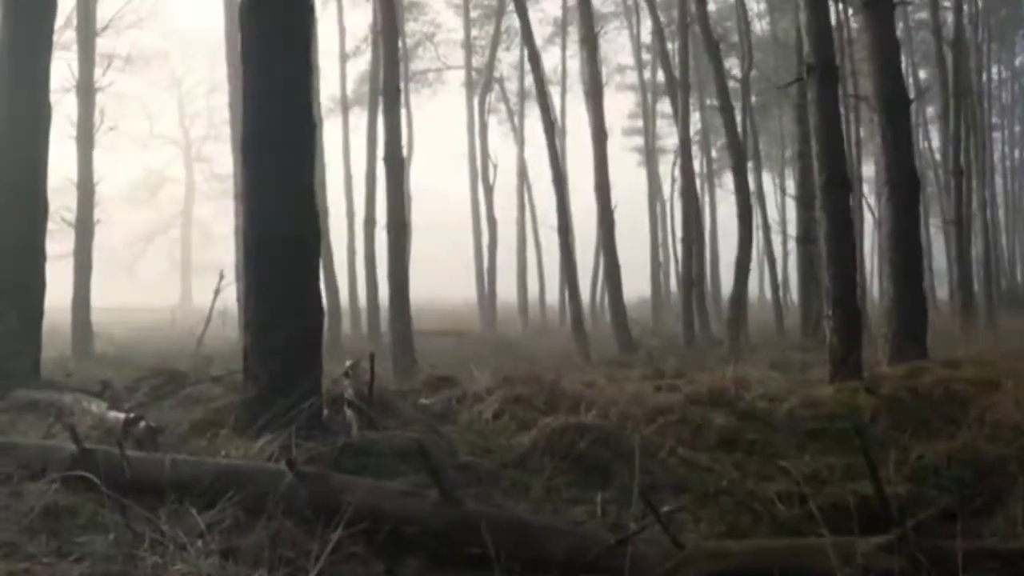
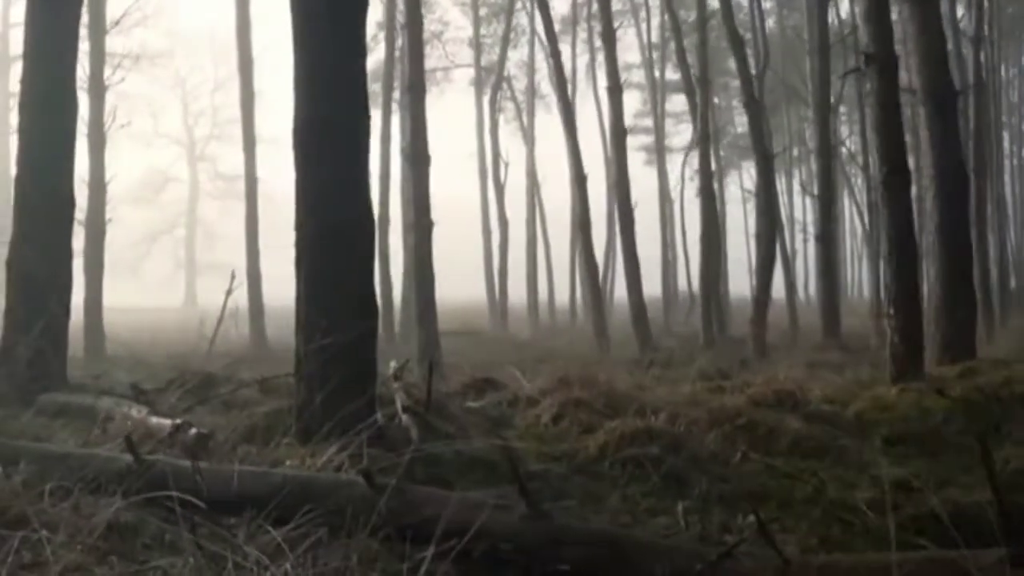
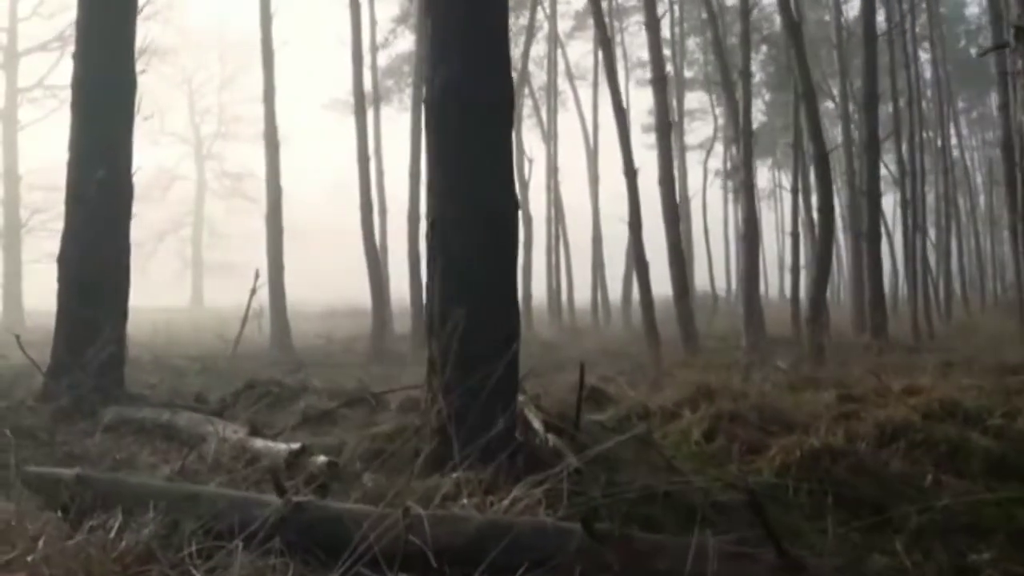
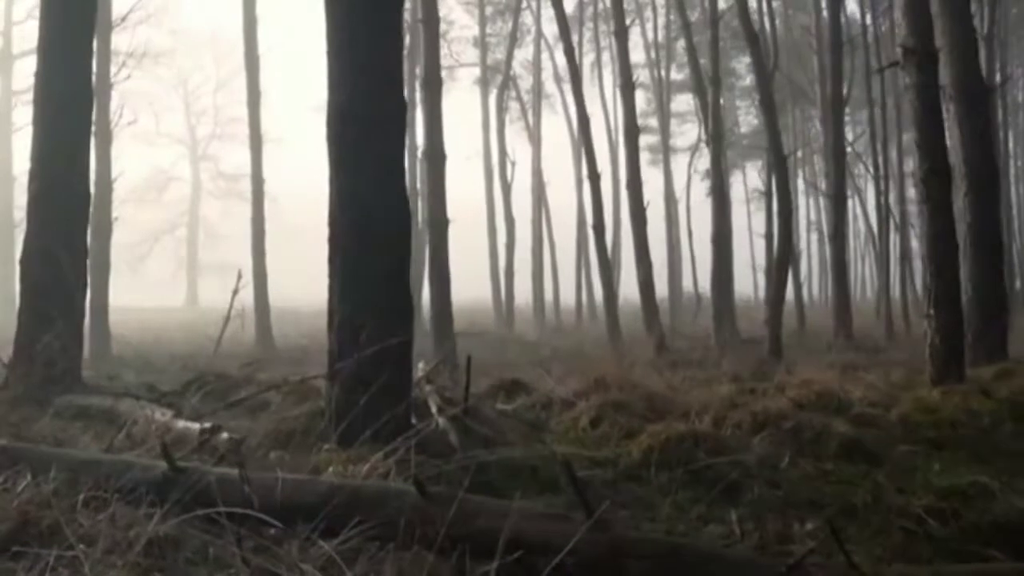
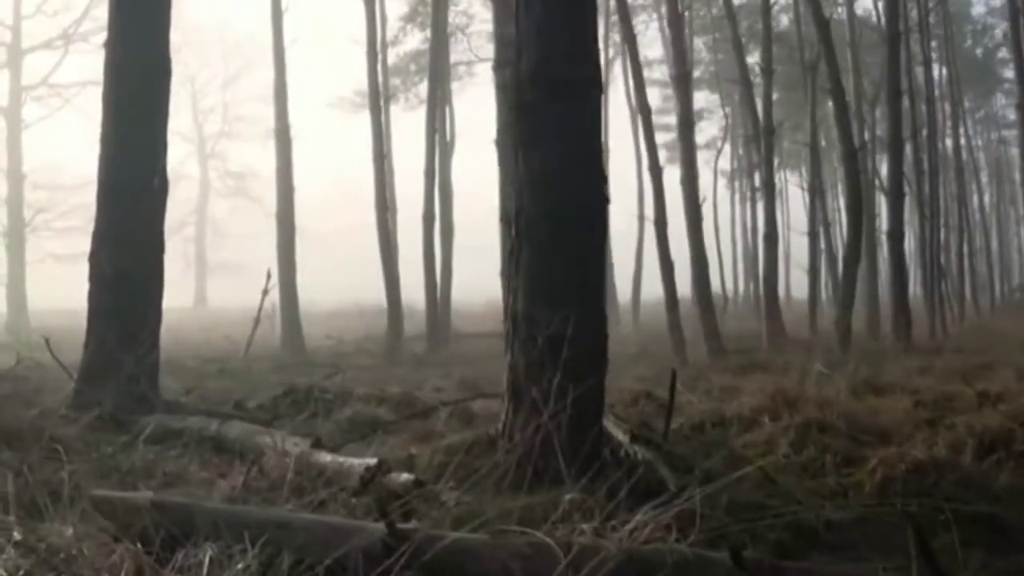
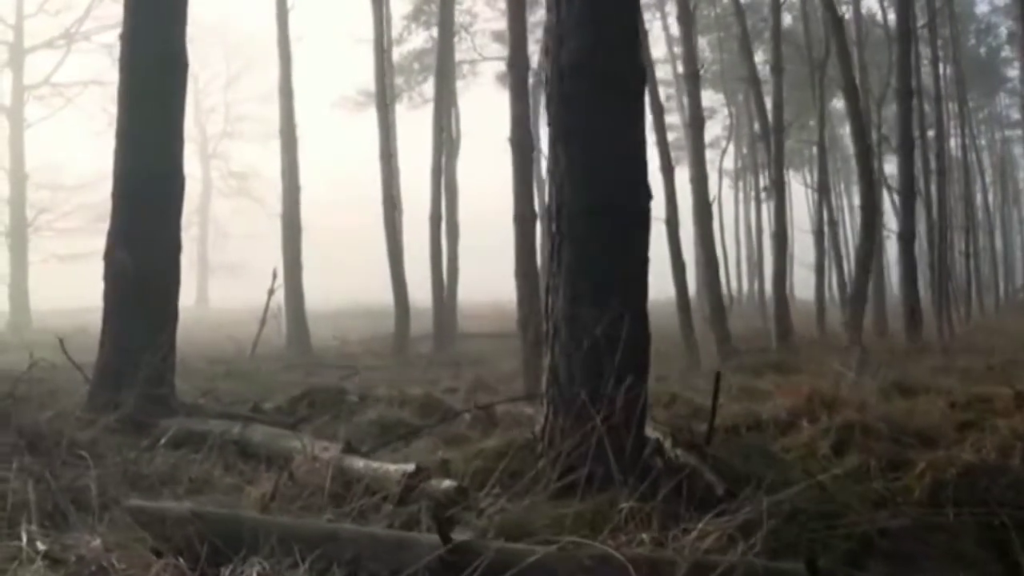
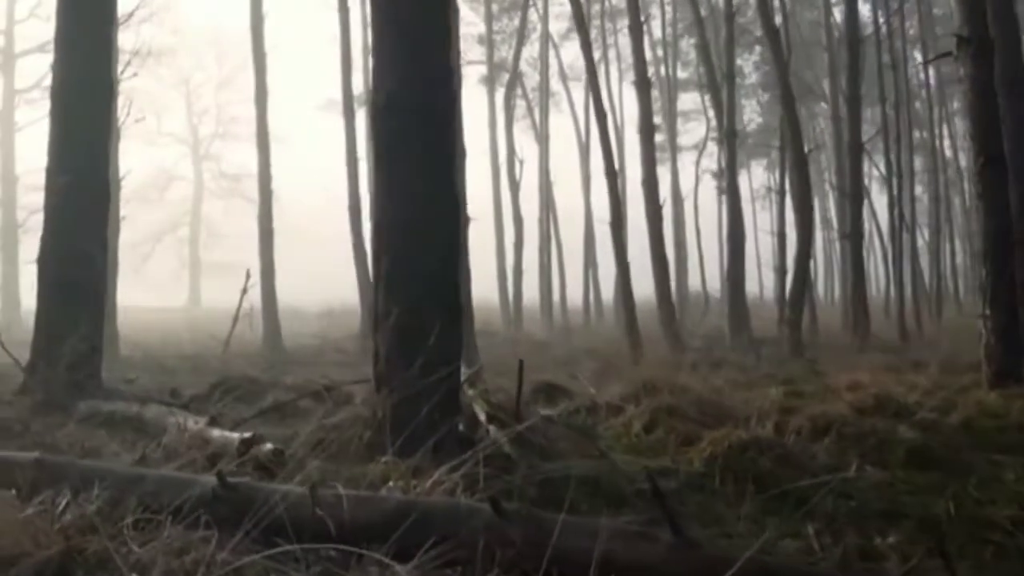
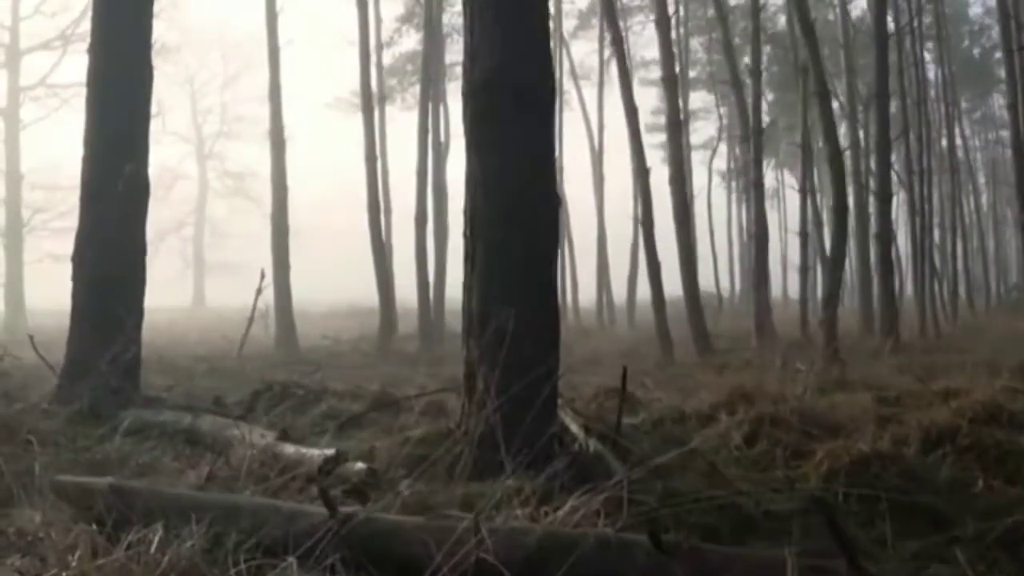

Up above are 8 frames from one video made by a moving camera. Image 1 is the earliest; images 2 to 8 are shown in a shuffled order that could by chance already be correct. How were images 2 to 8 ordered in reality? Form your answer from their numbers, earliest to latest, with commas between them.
2, 4, 7, 3, 8, 5, 6
